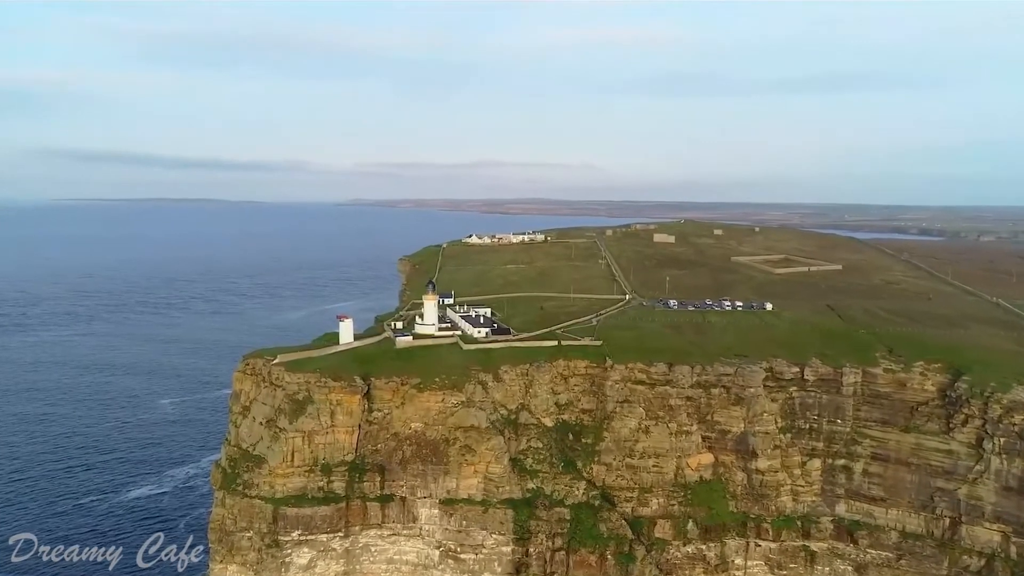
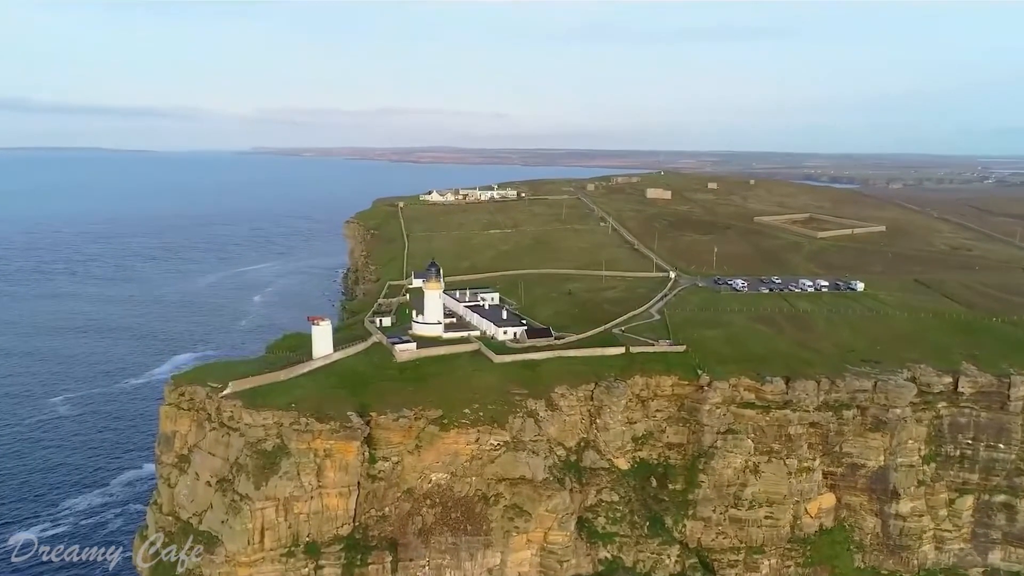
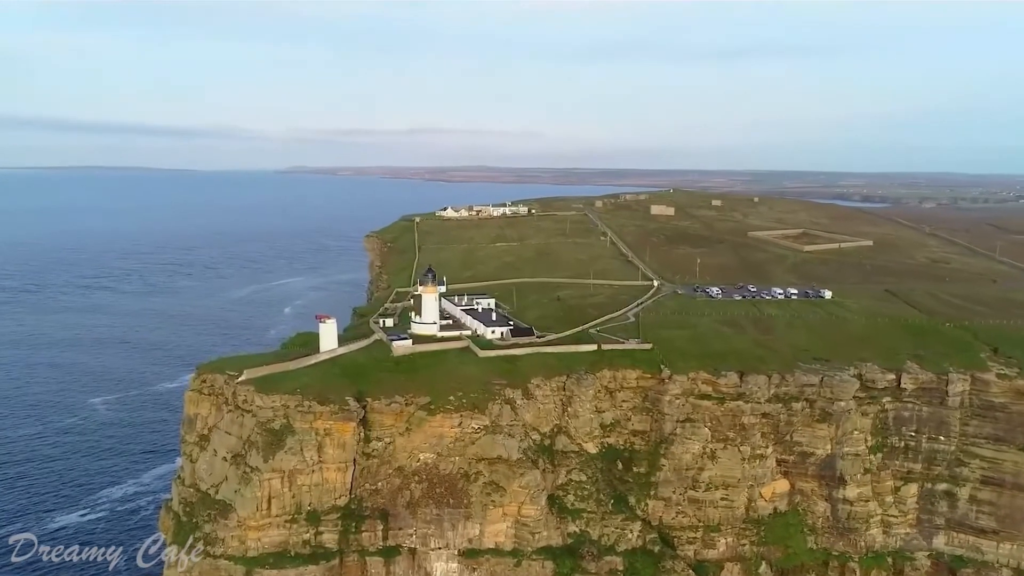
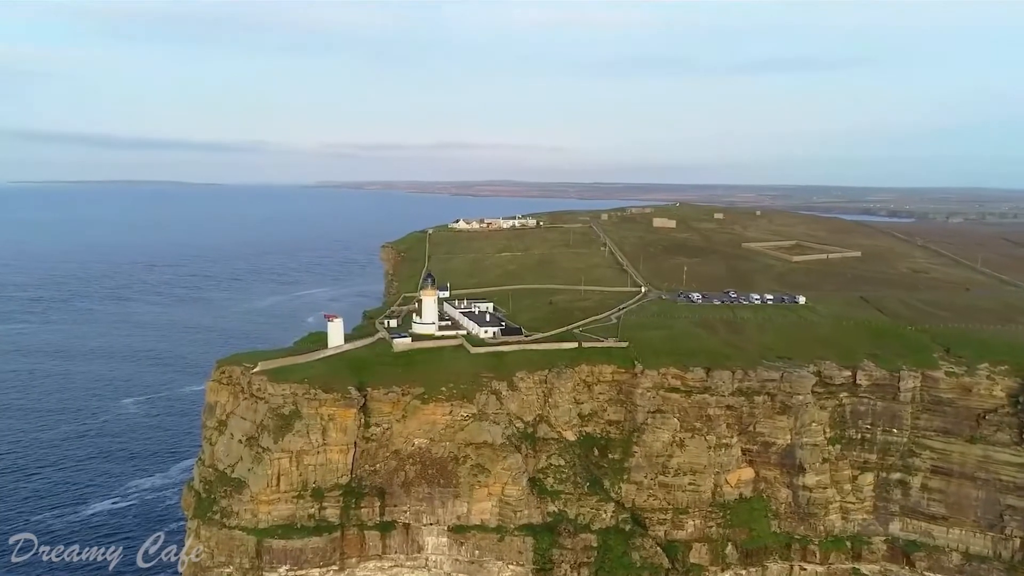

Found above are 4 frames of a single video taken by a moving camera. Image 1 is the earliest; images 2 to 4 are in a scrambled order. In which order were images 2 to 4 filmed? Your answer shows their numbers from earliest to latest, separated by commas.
4, 3, 2
